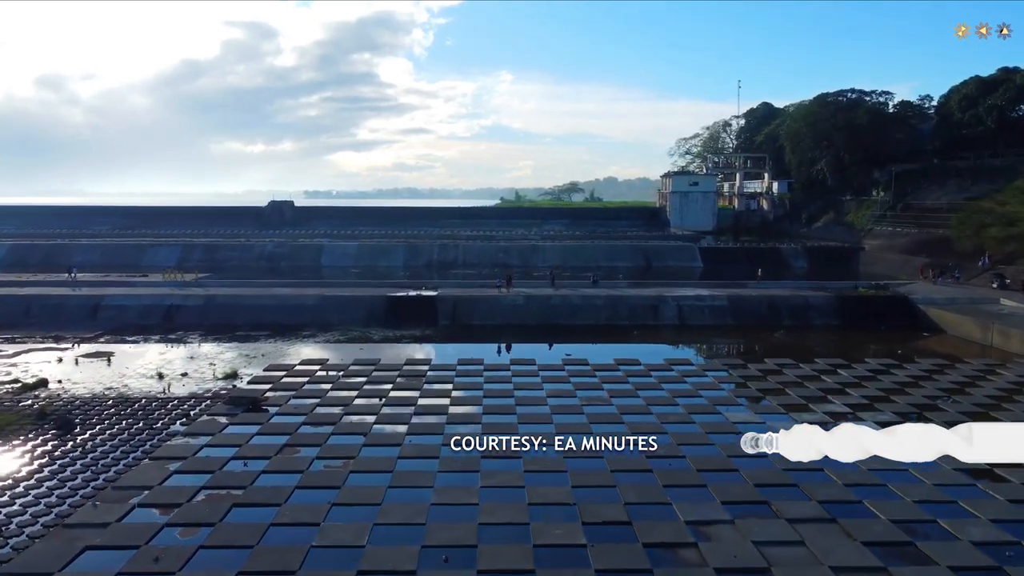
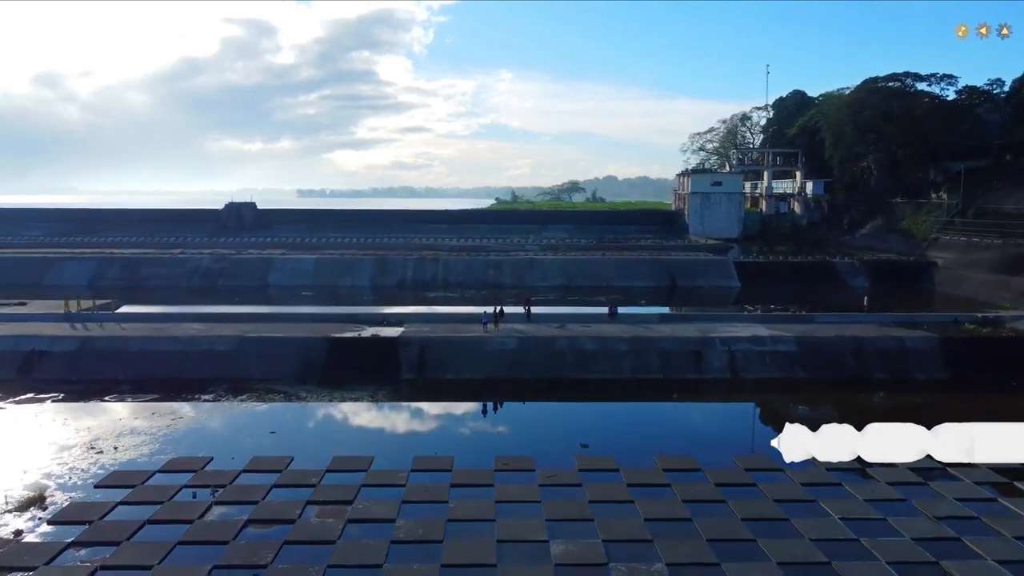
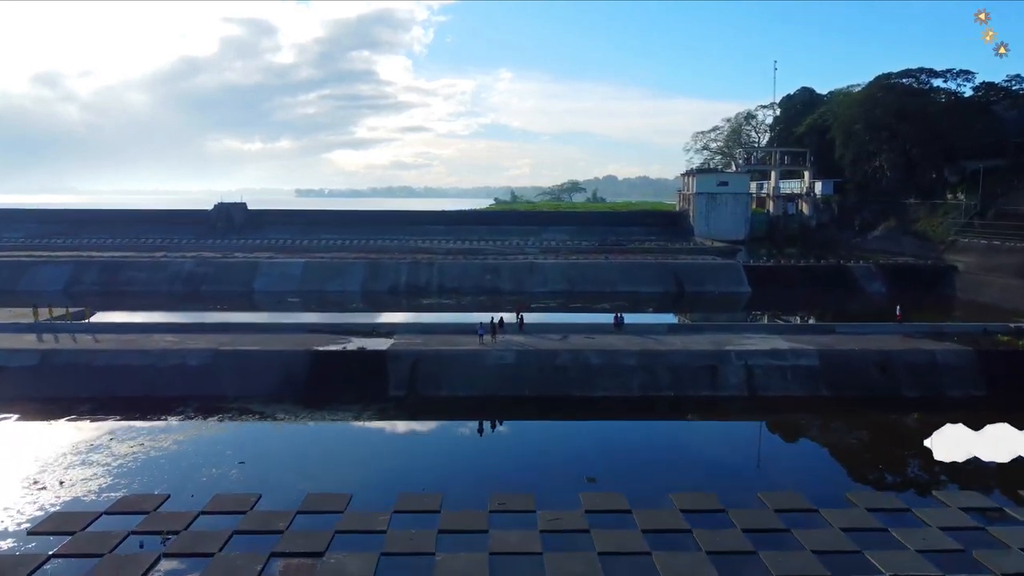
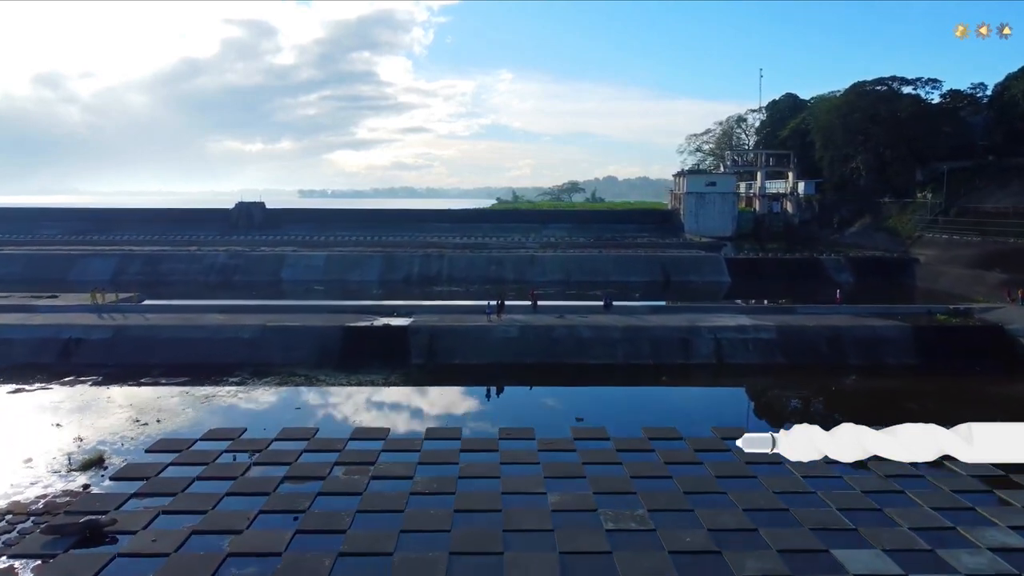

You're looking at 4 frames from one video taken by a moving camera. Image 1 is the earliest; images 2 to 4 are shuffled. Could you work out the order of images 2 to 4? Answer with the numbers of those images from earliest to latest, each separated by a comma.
4, 2, 3
